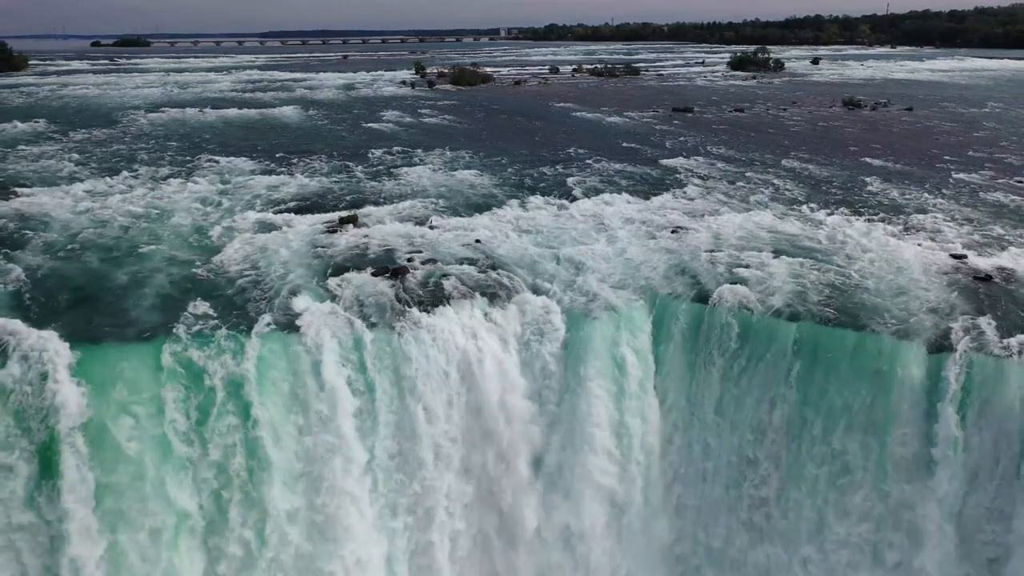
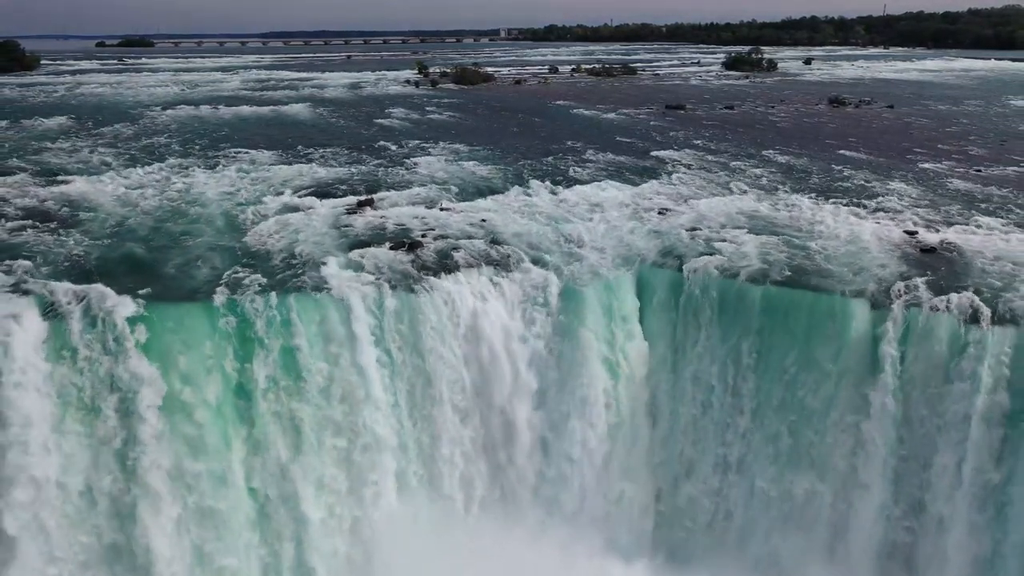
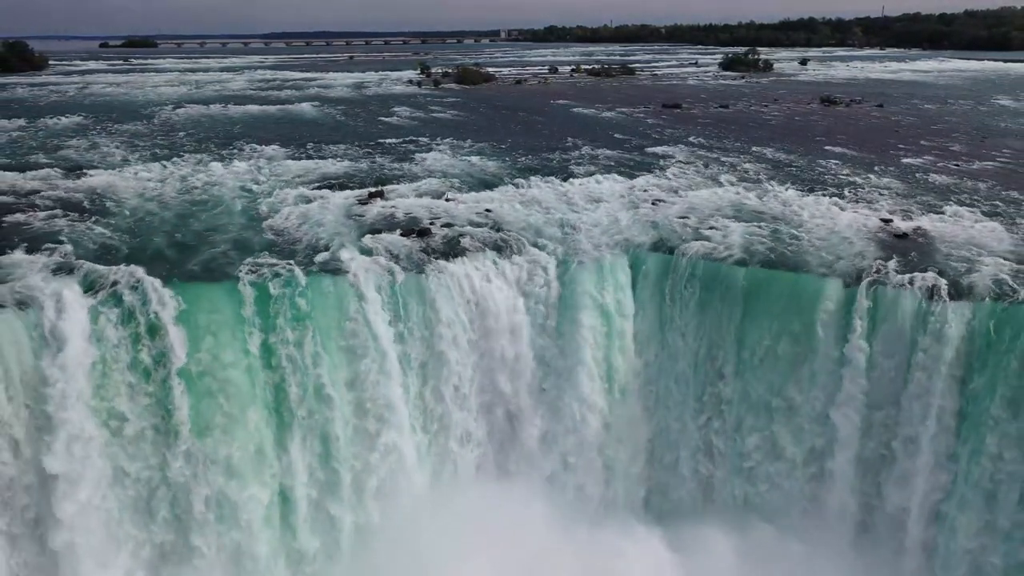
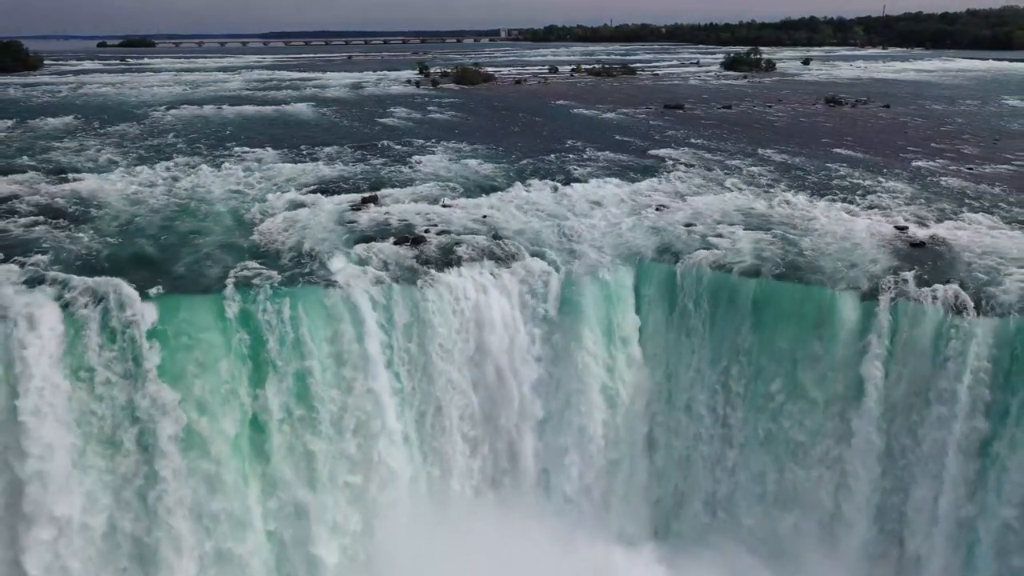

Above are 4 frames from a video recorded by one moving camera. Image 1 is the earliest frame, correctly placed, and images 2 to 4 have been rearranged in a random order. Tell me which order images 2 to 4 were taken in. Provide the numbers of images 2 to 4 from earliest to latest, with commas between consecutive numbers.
2, 4, 3
